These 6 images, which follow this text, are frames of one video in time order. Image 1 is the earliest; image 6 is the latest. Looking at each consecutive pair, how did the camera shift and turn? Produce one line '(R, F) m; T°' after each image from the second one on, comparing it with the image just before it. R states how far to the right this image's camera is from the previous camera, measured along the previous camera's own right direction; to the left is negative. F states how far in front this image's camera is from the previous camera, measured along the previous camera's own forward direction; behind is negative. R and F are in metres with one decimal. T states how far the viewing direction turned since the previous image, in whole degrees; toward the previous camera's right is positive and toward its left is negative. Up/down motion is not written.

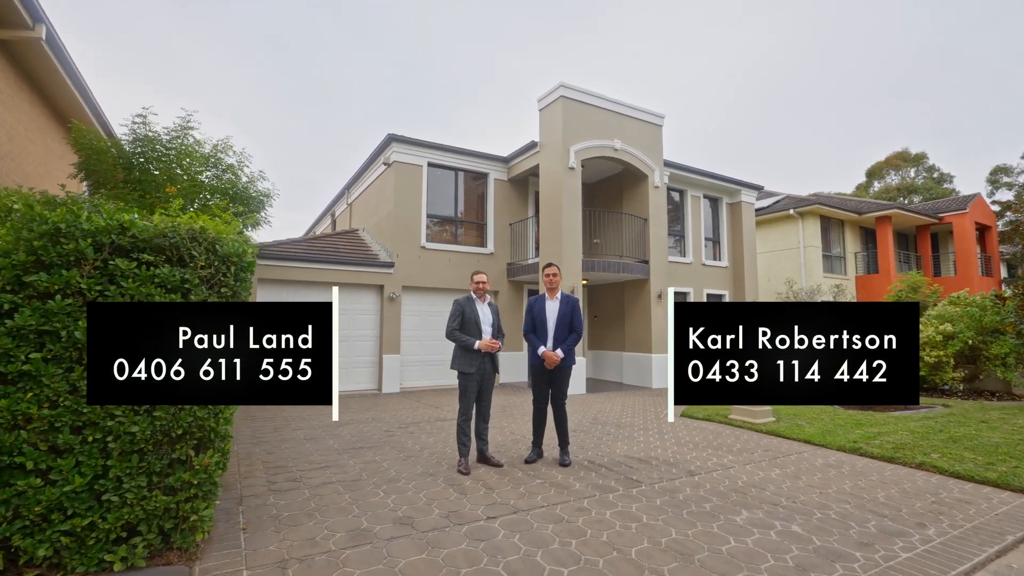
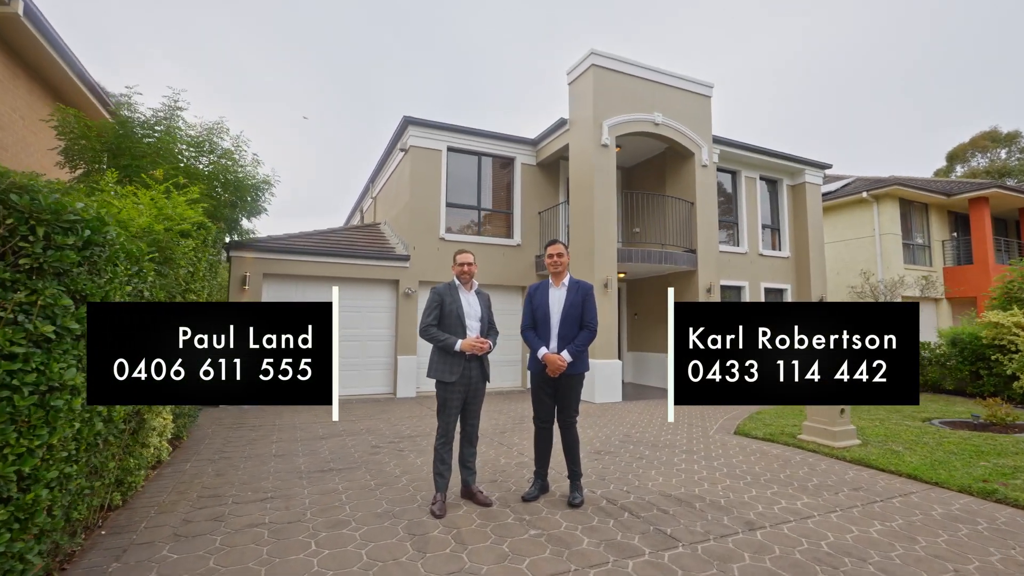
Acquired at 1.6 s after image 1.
(+0.4, +1.2) m; -5°
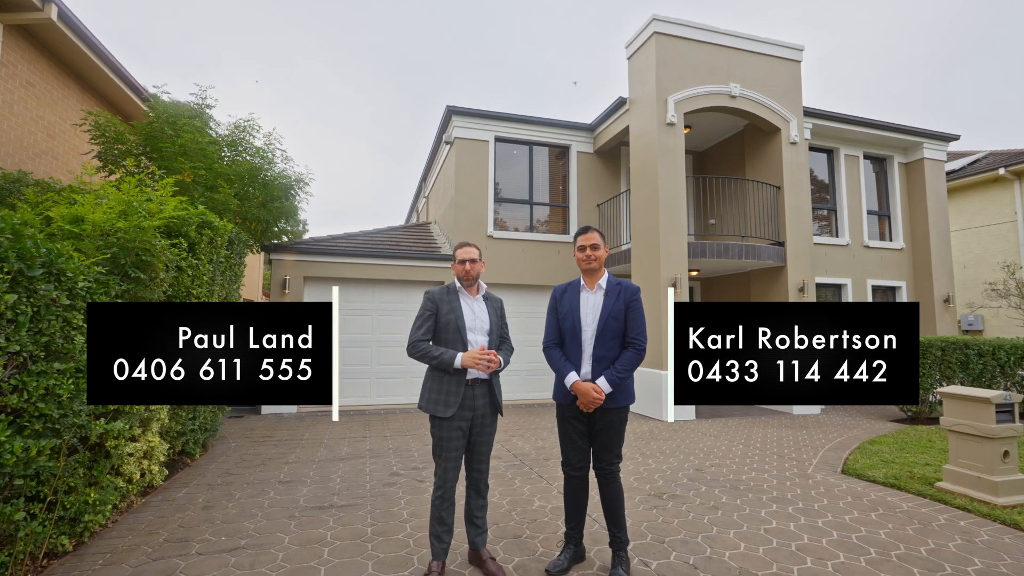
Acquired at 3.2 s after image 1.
(+0.3, +0.9) m; -8°
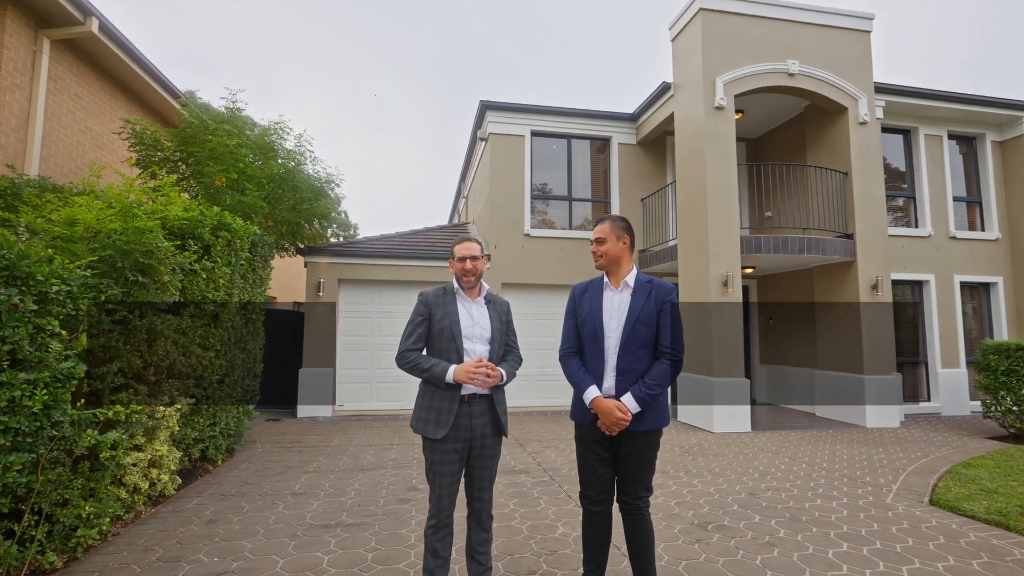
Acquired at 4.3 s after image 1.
(+0.2, +0.4) m; -6°
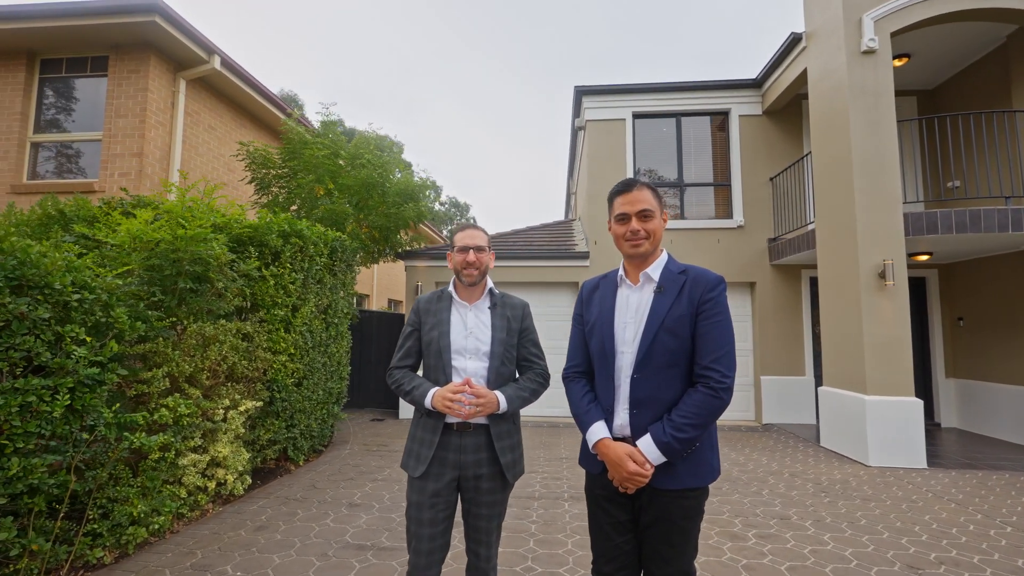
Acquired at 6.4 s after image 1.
(+0.6, +0.7) m; -16°
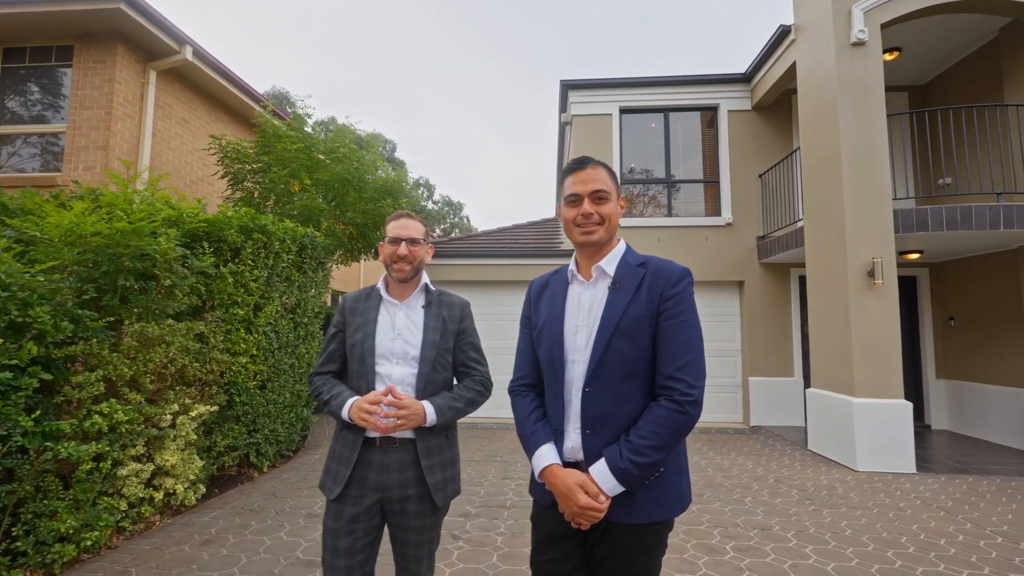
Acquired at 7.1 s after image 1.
(+0.2, +0.2) m; 0°
